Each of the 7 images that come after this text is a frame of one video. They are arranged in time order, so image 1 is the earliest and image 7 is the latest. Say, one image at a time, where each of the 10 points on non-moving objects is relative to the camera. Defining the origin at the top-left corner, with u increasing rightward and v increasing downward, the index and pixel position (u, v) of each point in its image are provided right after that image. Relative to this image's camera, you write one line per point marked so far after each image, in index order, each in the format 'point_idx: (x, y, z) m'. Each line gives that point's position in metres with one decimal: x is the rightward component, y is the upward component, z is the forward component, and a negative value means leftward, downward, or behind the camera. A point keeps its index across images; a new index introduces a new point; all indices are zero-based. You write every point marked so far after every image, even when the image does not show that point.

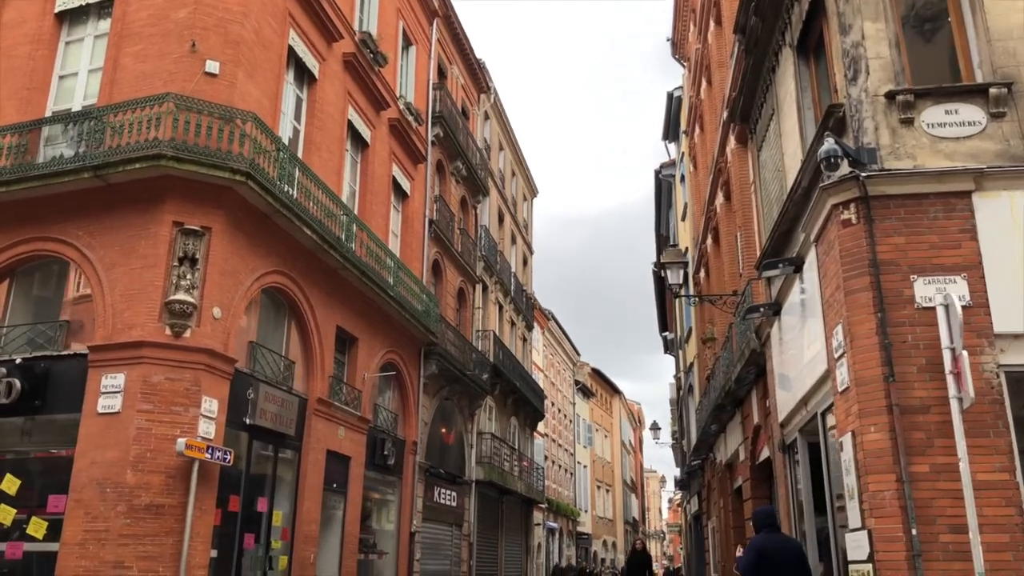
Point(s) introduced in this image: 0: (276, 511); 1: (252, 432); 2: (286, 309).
0: (-3.6, -3.4, +12.5) m
1: (-3.7, -2.0, +11.9) m
2: (-3.6, -0.3, +13.2) m
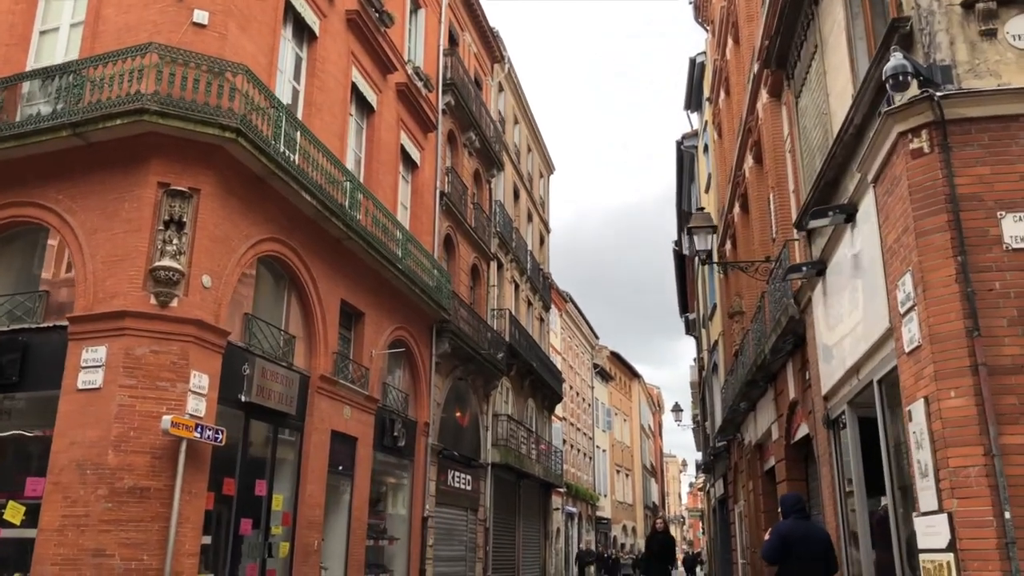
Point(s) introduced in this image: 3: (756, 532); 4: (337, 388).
0: (-3.3, -2.9, +11.8) m
1: (-3.5, -1.6, +11.1) m
2: (-3.4, +0.1, +12.4) m
3: (+4.3, -4.3, +14.6) m
4: (-2.8, -1.6, +13.4) m
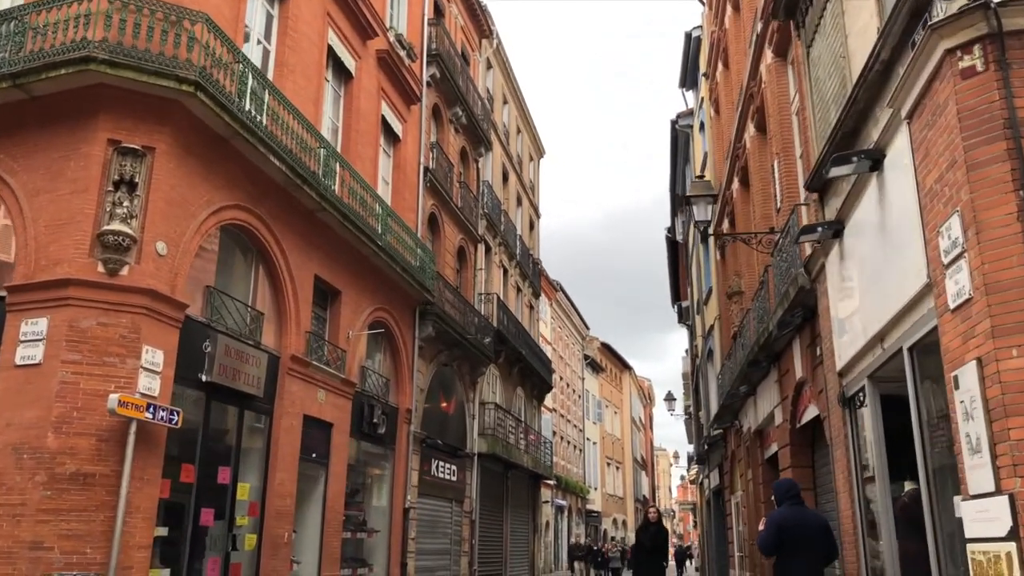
0: (-3.5, -2.6, +10.9) m
1: (-3.7, -1.3, +10.2) m
2: (-3.6, +0.5, +11.5) m
3: (+4.0, -3.9, +13.9) m
4: (-3.0, -1.2, +12.6) m
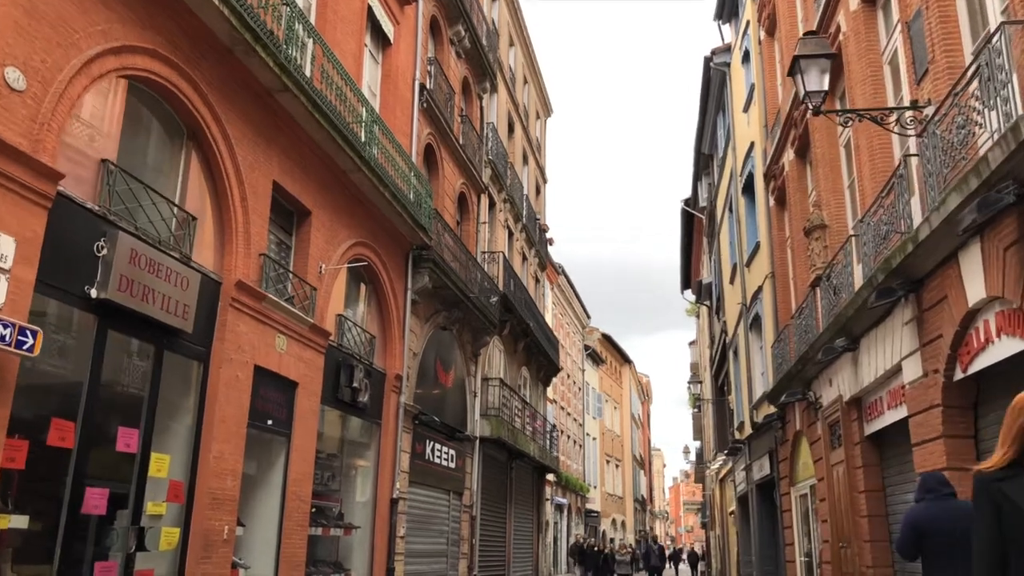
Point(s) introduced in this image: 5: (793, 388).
0: (-3.2, -1.5, +7.6) m
1: (-3.4, -0.2, +6.9) m
2: (-3.3, +1.5, +8.3) m
3: (+4.3, -3.0, +10.7) m
4: (-2.7, -0.2, +9.3) m
5: (+4.5, -1.6, +13.4) m
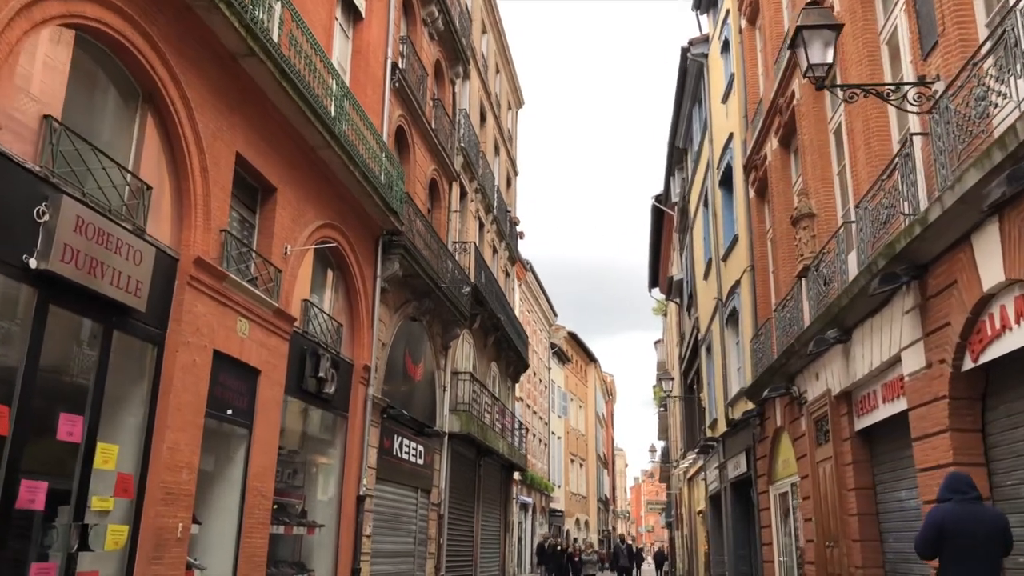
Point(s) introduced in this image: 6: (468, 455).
0: (-3.4, -1.3, +6.9) m
1: (-3.5, 0.0, +6.2) m
2: (-3.4, +1.7, +7.6) m
3: (+4.0, -2.9, +10.3) m
4: (-2.9, 0.0, +8.6) m
5: (+4.1, -1.5, +13.0) m
6: (-1.0, -3.9, +19.4) m
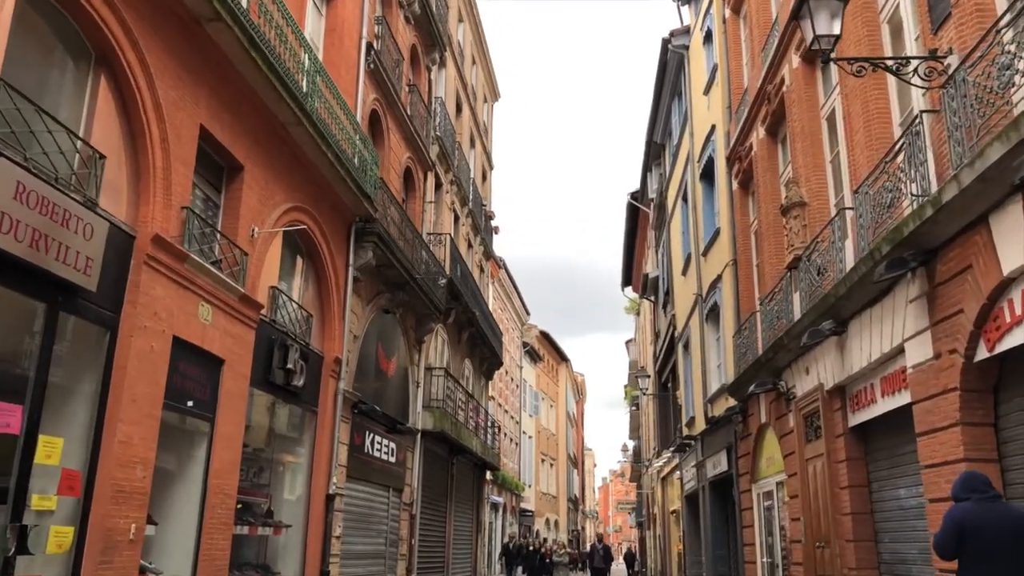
0: (-3.5, -1.1, +6.3) m
1: (-3.5, +0.2, +5.6) m
2: (-3.5, +1.9, +6.9) m
3: (+3.7, -2.7, +9.9) m
4: (-3.1, +0.2, +8.0) m
5: (+3.8, -1.4, +12.6) m
6: (-1.6, -3.7, +18.9) m
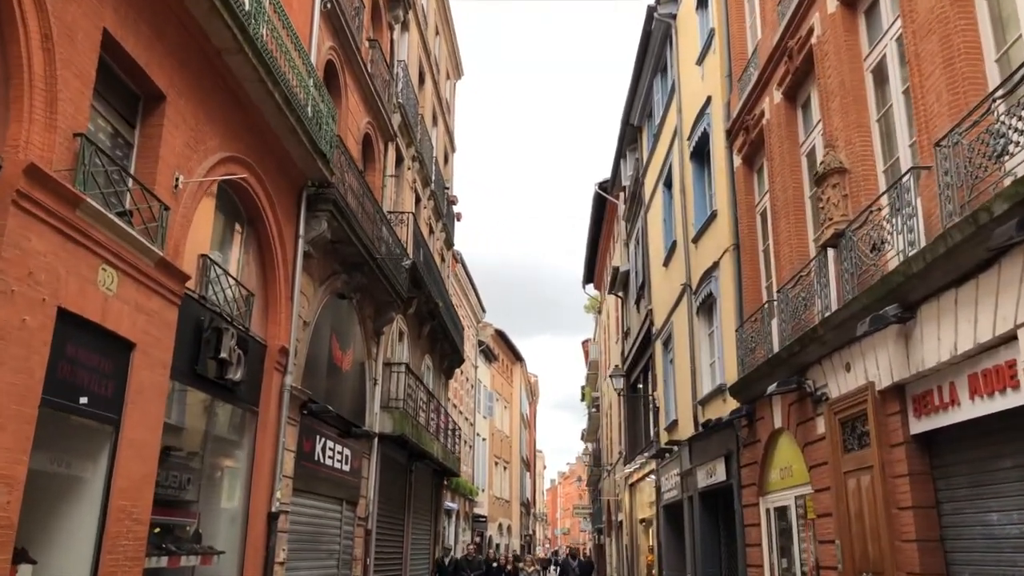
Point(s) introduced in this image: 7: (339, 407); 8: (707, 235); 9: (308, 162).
0: (-3.4, -0.8, +4.2) m
1: (-3.3, +0.5, +3.5) m
2: (-3.4, +2.2, +4.8) m
3: (+3.6, -2.5, +8.3) m
4: (-3.0, +0.5, +5.9) m
5: (+3.5, -1.2, +11.0) m
6: (-2.3, -3.5, +16.8) m
7: (-2.7, -1.8, +12.8) m
8: (+3.7, +1.0, +15.6) m
9: (-2.5, +1.5, +10.3) m
